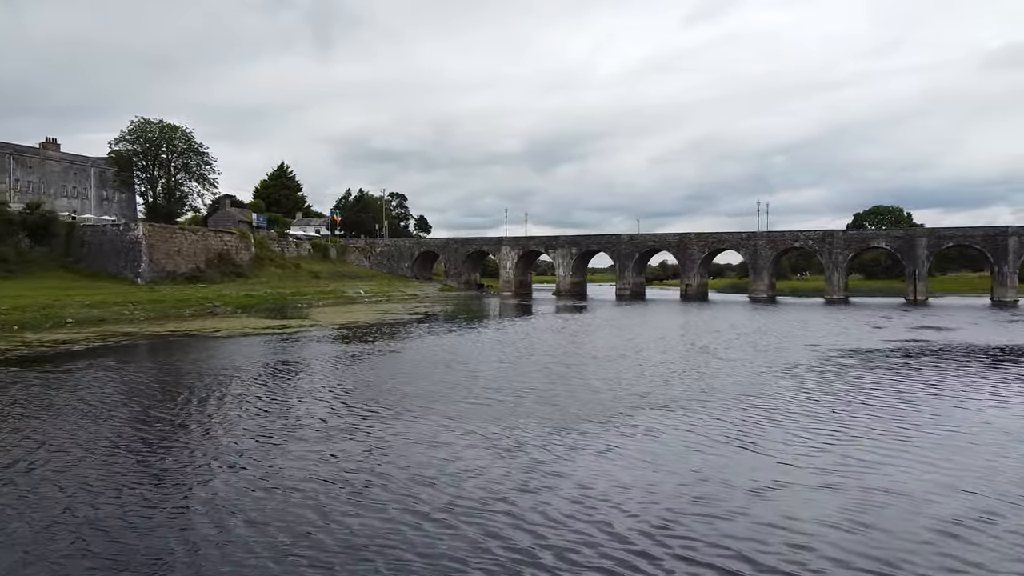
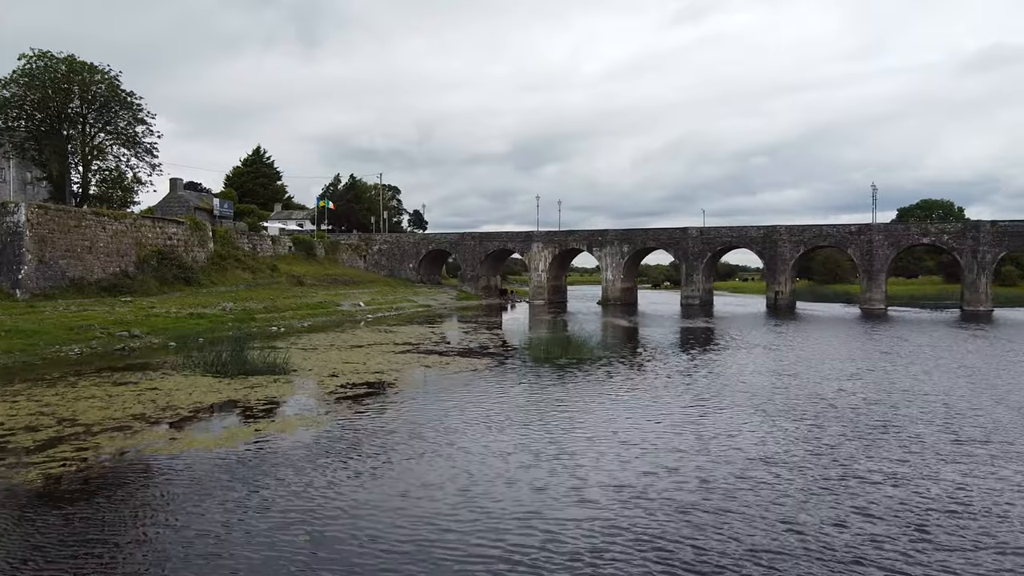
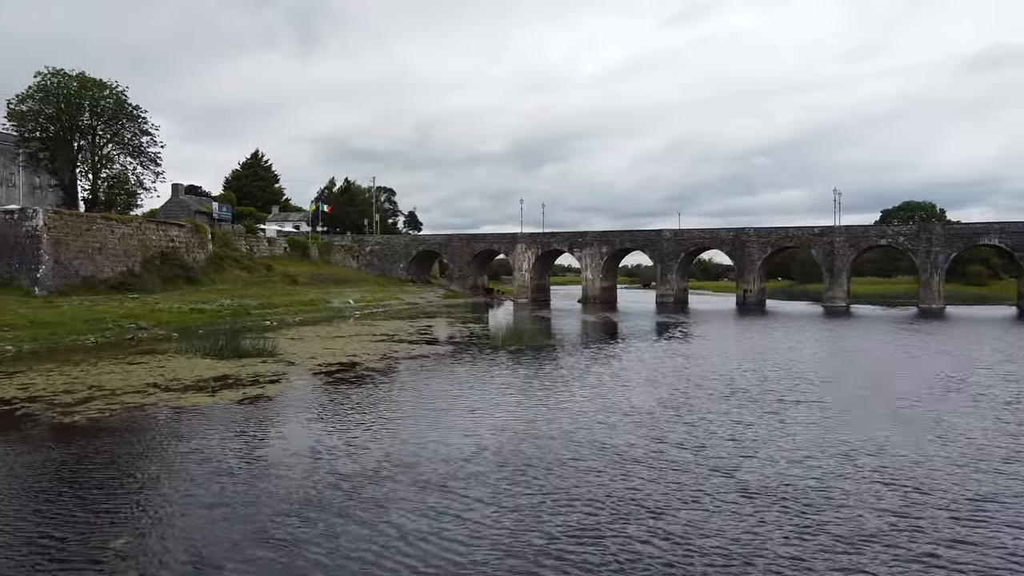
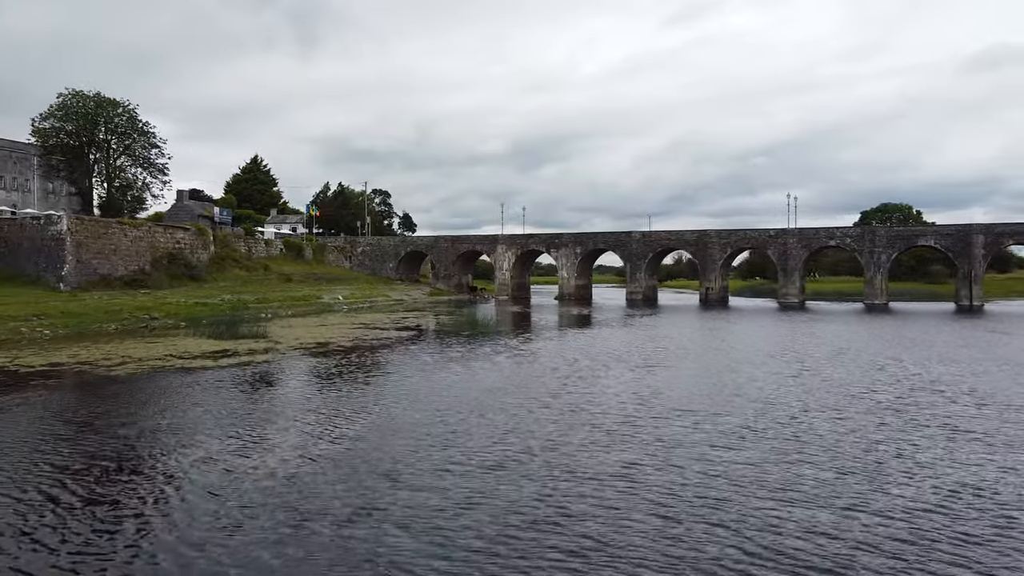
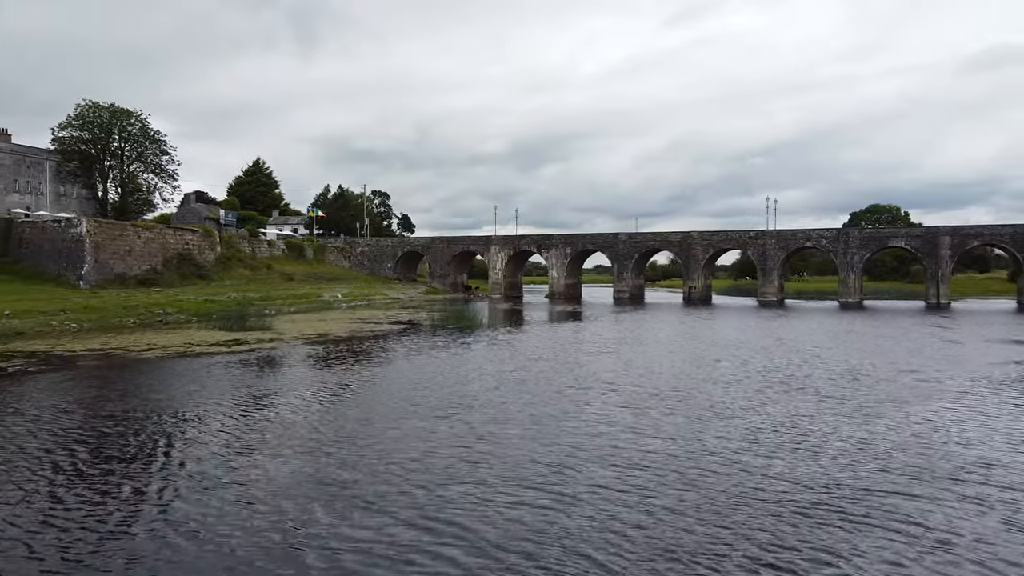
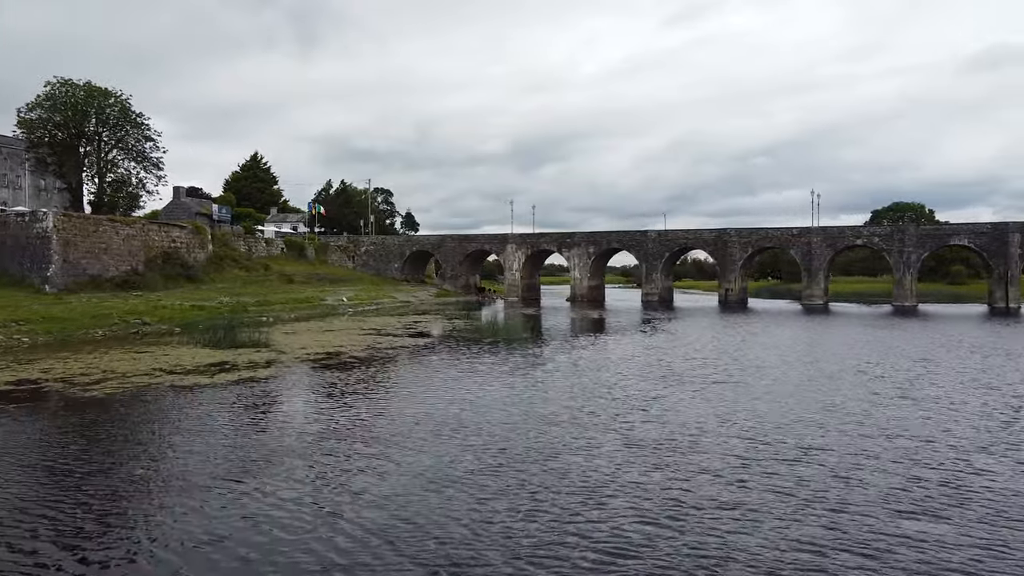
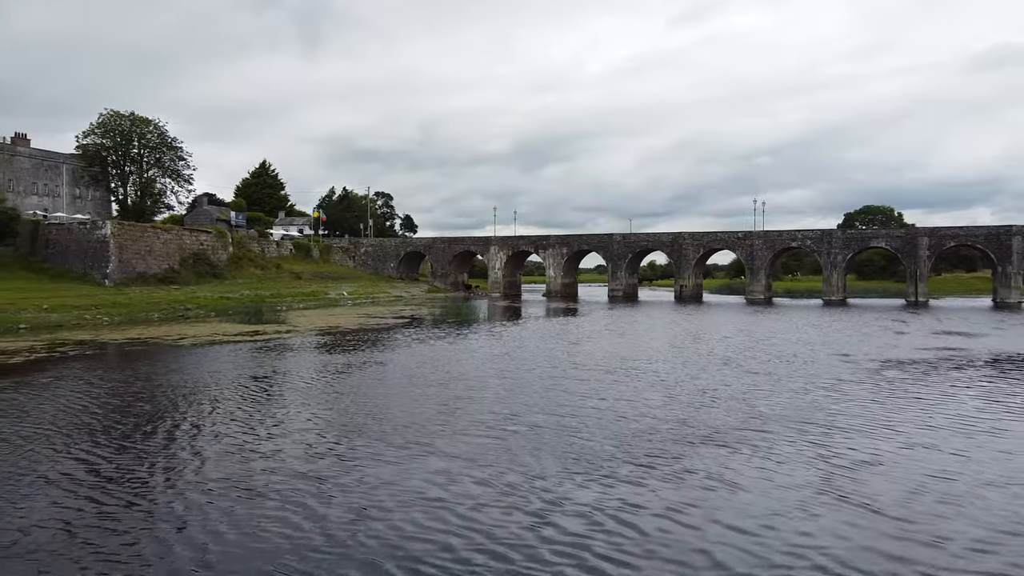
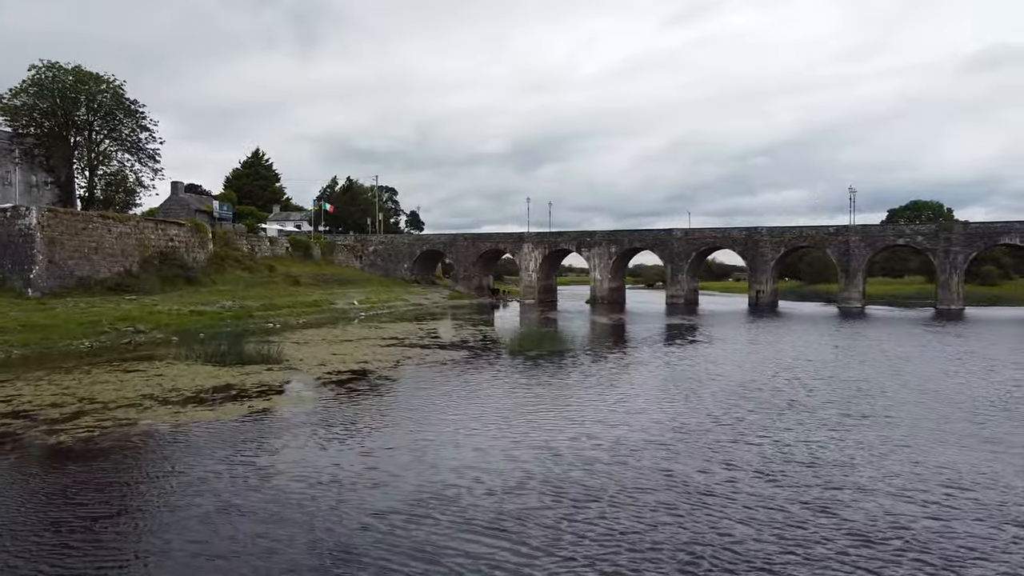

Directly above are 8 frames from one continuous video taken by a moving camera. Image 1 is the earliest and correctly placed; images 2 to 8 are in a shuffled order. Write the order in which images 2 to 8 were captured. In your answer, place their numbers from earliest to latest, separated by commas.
7, 5, 4, 6, 3, 8, 2
